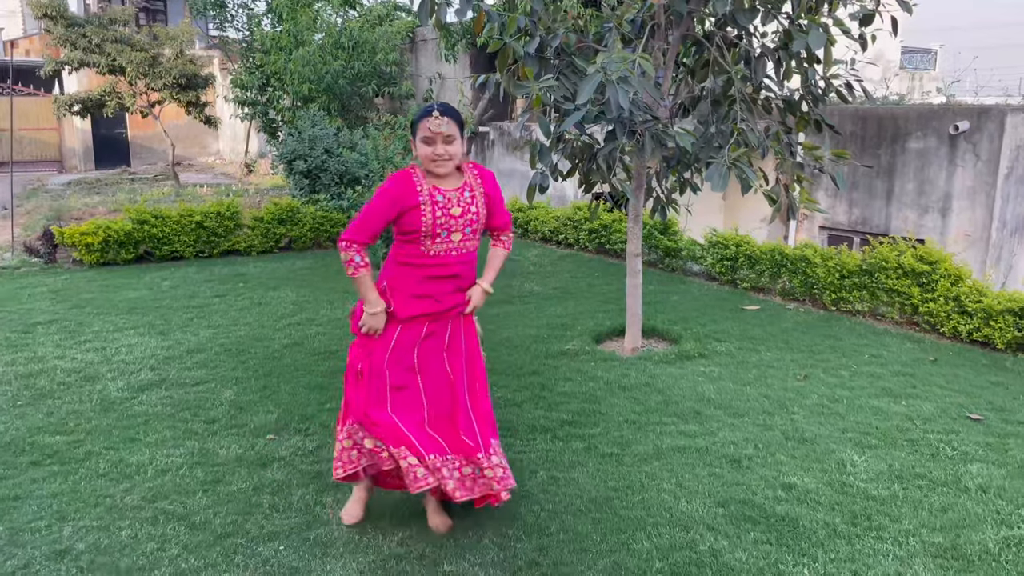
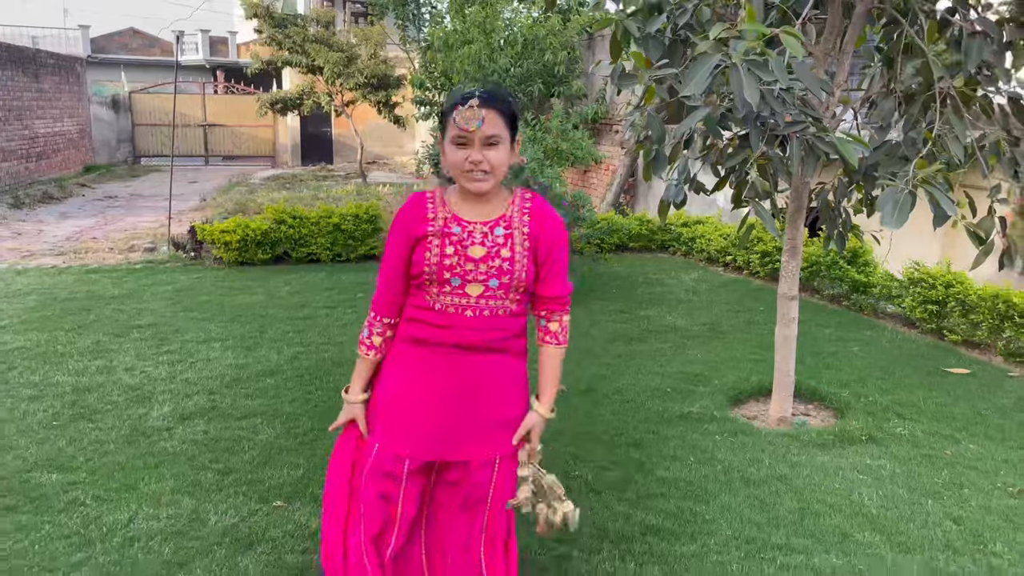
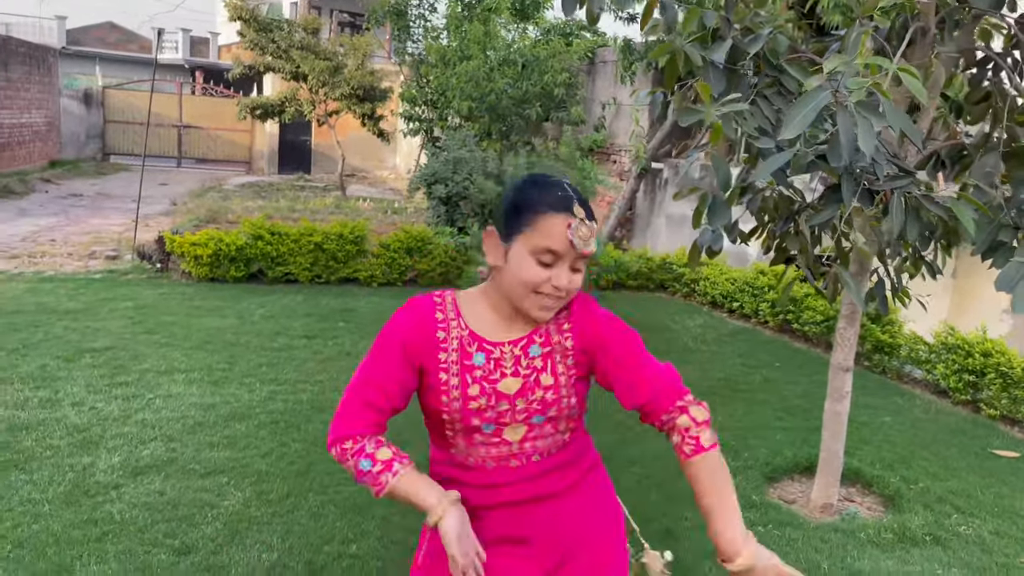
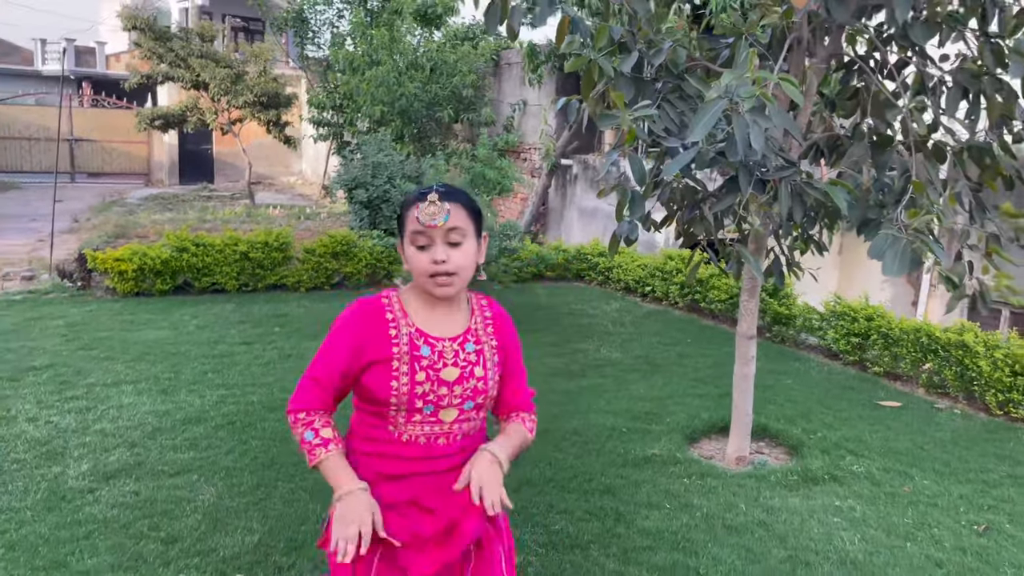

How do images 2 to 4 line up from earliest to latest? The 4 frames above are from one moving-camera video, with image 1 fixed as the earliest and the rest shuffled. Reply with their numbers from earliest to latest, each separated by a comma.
4, 3, 2
